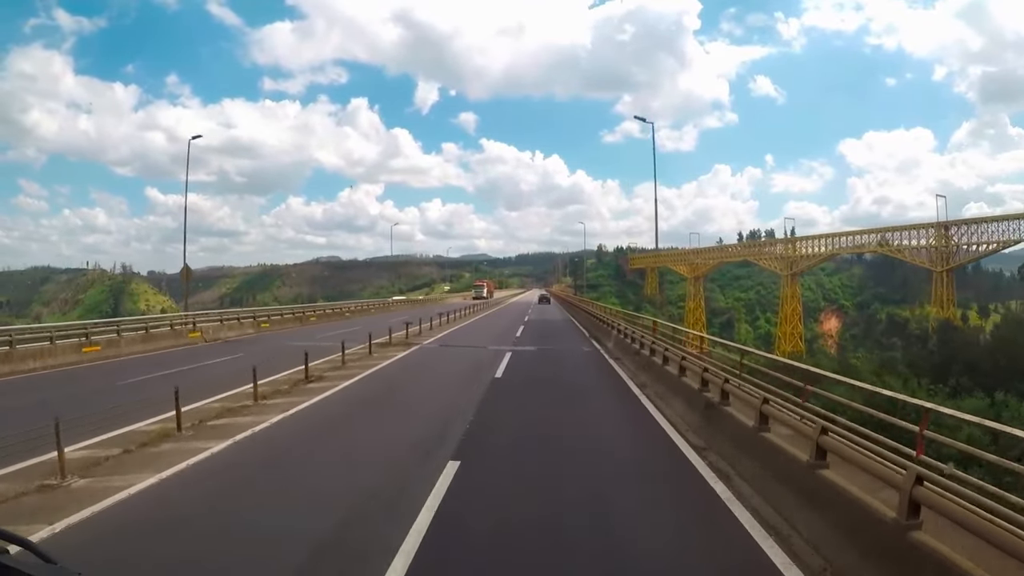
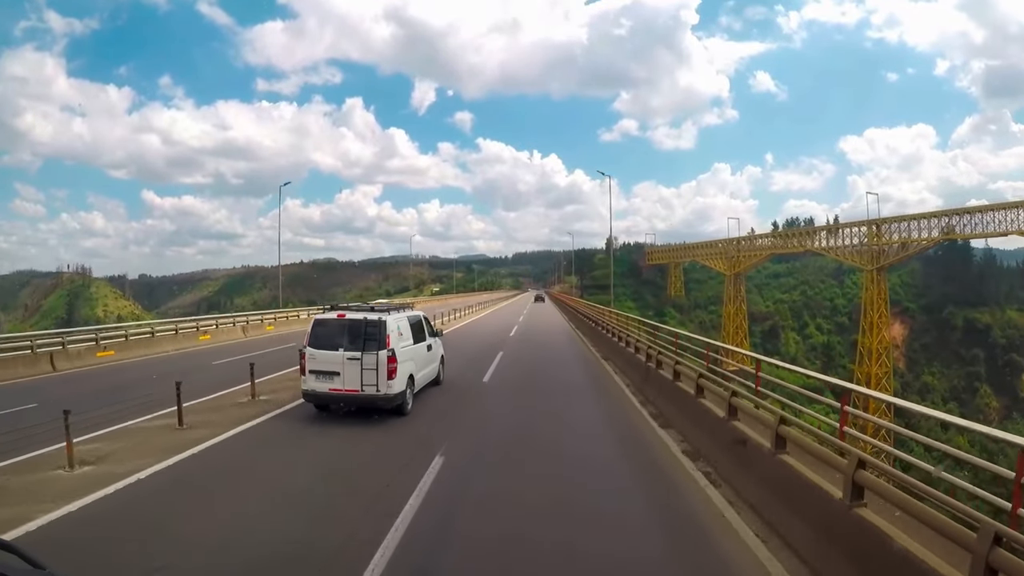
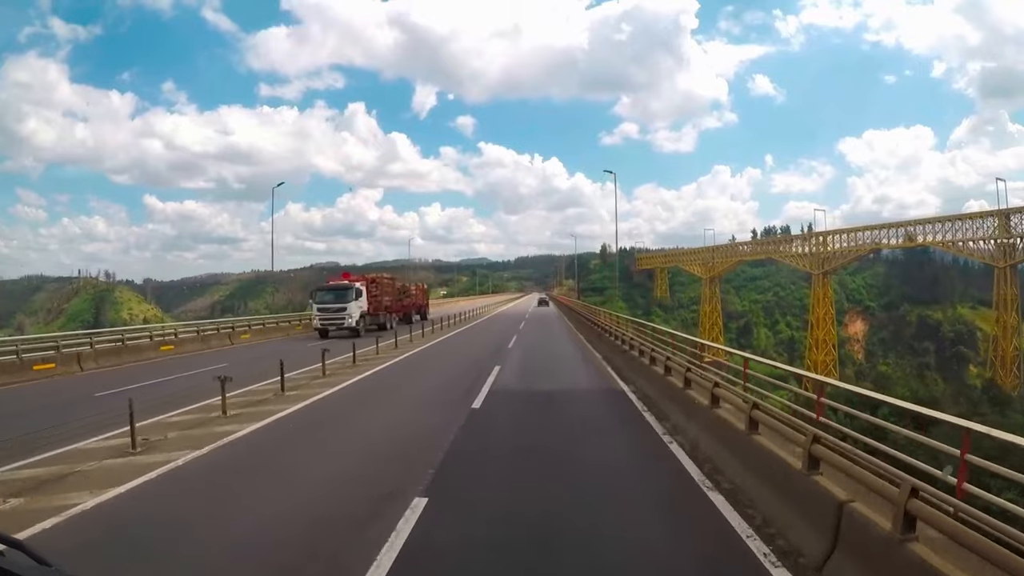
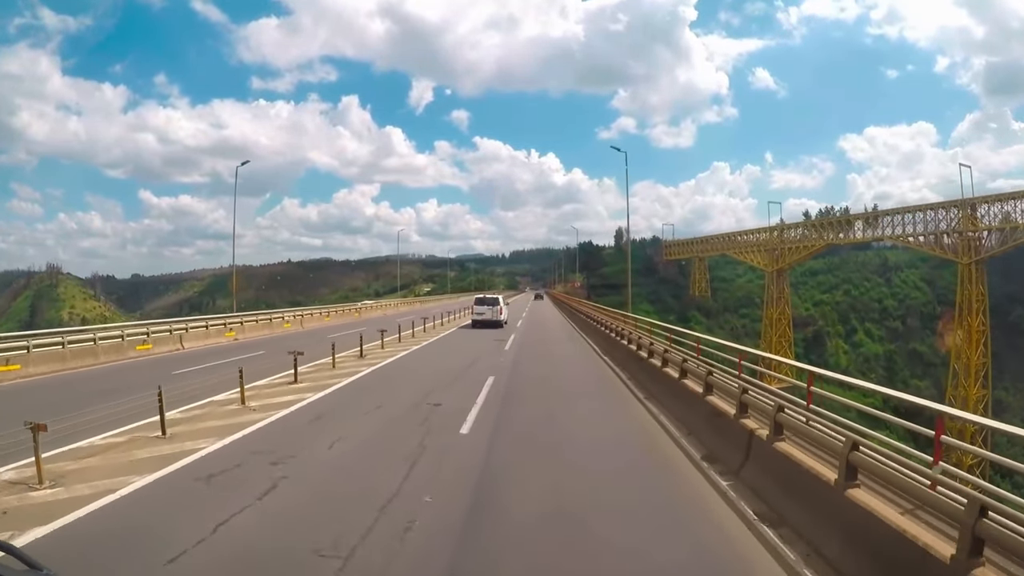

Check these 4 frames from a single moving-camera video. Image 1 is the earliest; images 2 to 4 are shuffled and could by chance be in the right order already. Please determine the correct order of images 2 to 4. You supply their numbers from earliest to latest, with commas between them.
3, 2, 4
